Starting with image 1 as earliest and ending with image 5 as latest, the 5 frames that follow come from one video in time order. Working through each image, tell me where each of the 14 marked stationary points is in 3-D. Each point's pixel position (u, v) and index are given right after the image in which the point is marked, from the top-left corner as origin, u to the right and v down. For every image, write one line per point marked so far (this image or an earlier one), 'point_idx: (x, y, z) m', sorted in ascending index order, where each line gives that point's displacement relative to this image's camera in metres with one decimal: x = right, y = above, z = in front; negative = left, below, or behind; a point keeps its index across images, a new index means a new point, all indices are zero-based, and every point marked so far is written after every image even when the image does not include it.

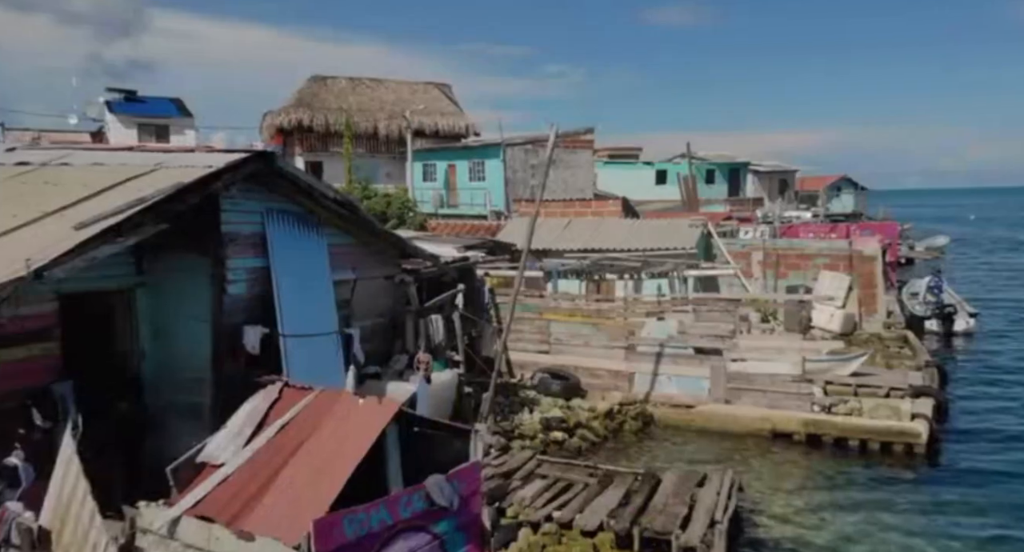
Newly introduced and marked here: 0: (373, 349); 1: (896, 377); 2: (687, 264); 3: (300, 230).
0: (-2.1, -1.1, +13.5) m
1: (+8.4, -2.2, +19.2) m
2: (+3.8, +0.3, +19.3) m
3: (-2.8, +0.6, +11.6) m
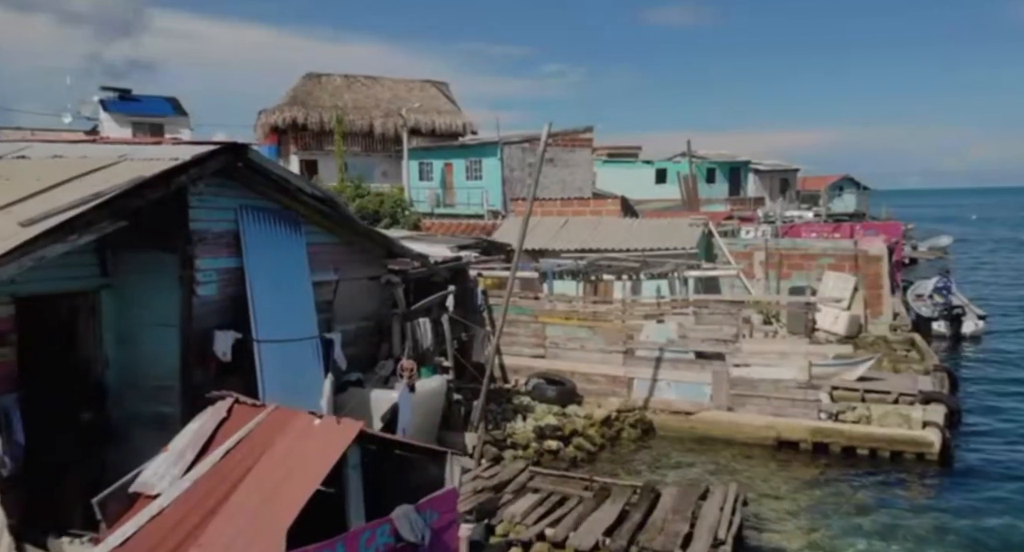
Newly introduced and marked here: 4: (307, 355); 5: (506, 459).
0: (-2.2, -1.1, +12.8) m
1: (+8.3, -2.2, +18.5) m
2: (+3.7, +0.2, +18.6) m
3: (-2.9, +0.6, +10.9) m
4: (-2.6, -1.0, +10.9) m
5: (-0.1, -2.8, +13.3) m
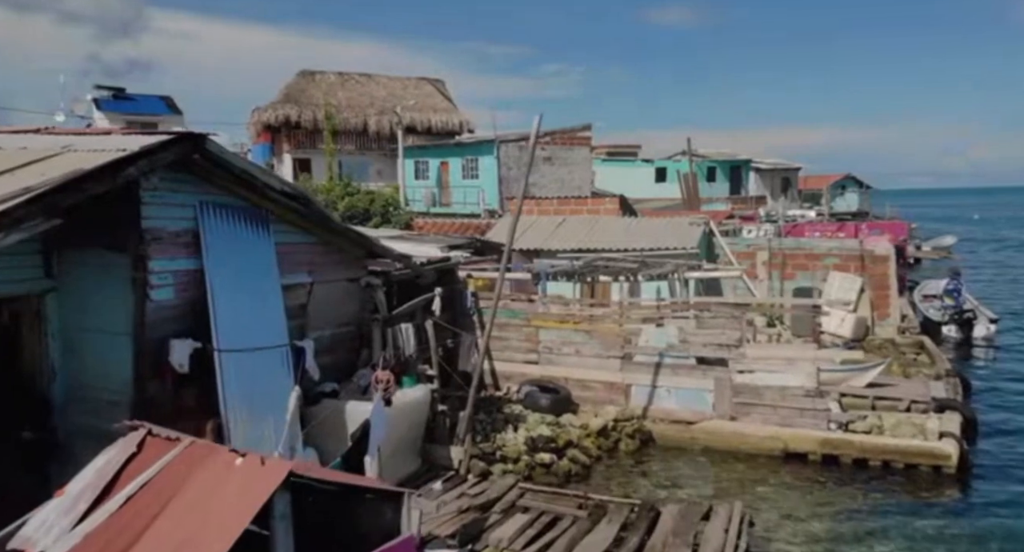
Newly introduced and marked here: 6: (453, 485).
0: (-2.4, -1.2, +11.9) m
1: (+8.1, -2.3, +17.6) m
2: (+3.6, +0.2, +17.7) m
3: (-3.1, +0.6, +10.0) m
4: (-2.7, -1.0, +10.0) m
5: (-0.2, -2.8, +12.5) m
6: (-0.8, -2.8, +11.6) m
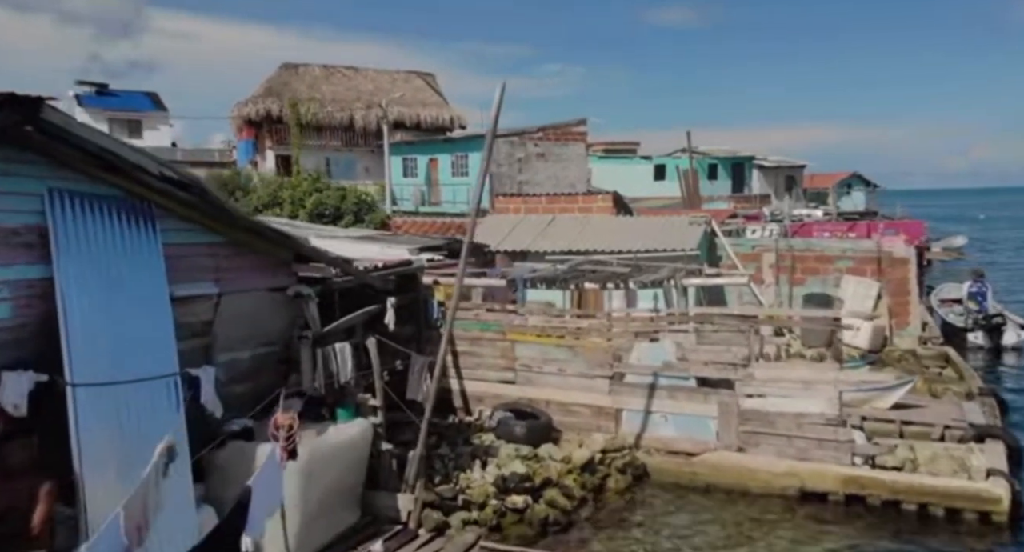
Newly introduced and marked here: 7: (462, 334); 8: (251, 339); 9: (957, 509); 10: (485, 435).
0: (-2.9, -1.3, +9.7) m
1: (+7.7, -2.4, +15.4) m
2: (+3.1, +0.1, +15.5) m
3: (-3.5, +0.5, +7.8) m
4: (-3.2, -1.1, +7.8) m
5: (-0.7, -2.9, +10.2) m
6: (-1.2, -2.9, +9.4) m
7: (-0.8, -1.0, +14.5) m
8: (-2.9, -0.7, +9.6) m
9: (+5.9, -3.1, +11.6) m
10: (-0.4, -2.4, +13.2) m
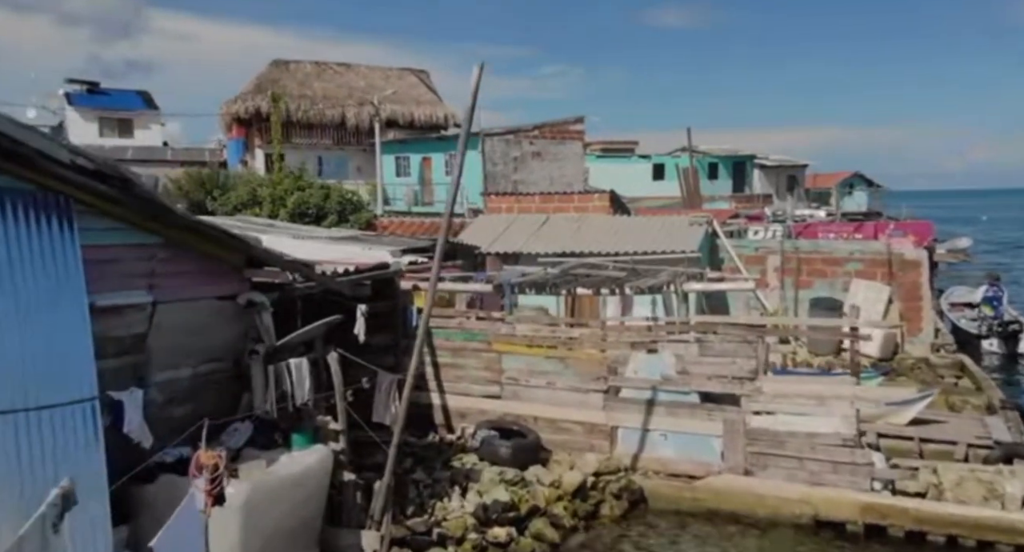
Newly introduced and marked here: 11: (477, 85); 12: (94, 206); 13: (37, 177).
0: (-3.1, -1.3, +8.5) m
1: (+7.5, -2.4, +14.2) m
2: (+2.9, 0.0, +14.4) m
3: (-3.7, +0.4, +6.6) m
4: (-3.4, -1.2, +6.6) m
5: (-0.9, -3.0, +9.1) m
6: (-1.4, -2.9, +8.2) m
7: (-1.0, -1.0, +13.4) m
8: (-3.1, -0.8, +8.4) m
9: (+5.7, -3.2, +10.4) m
10: (-0.6, -2.5, +12.1) m
11: (-0.3, +1.8, +8.4) m
12: (-3.5, +0.6, +7.3) m
13: (-3.7, +0.8, +6.7) m
